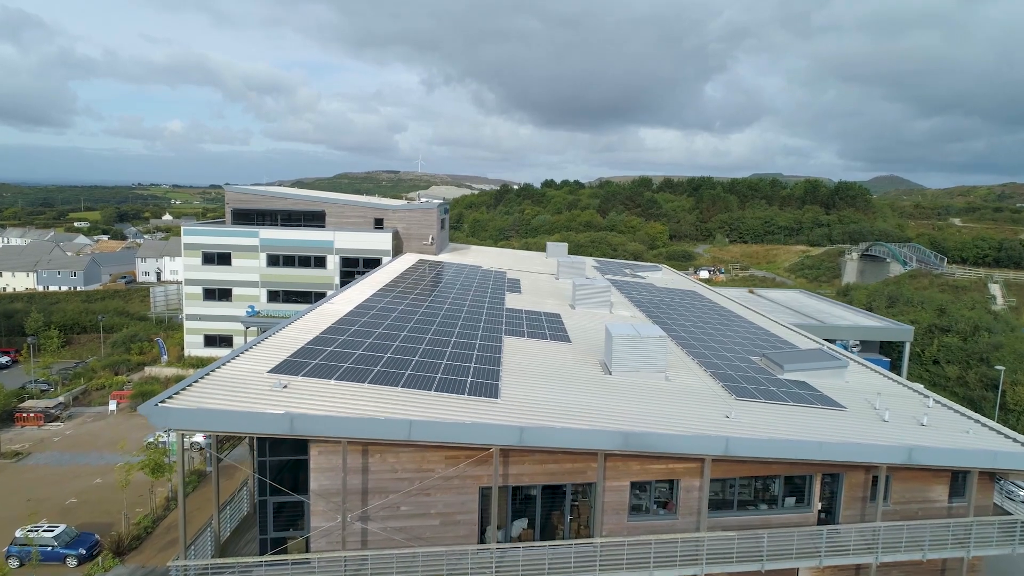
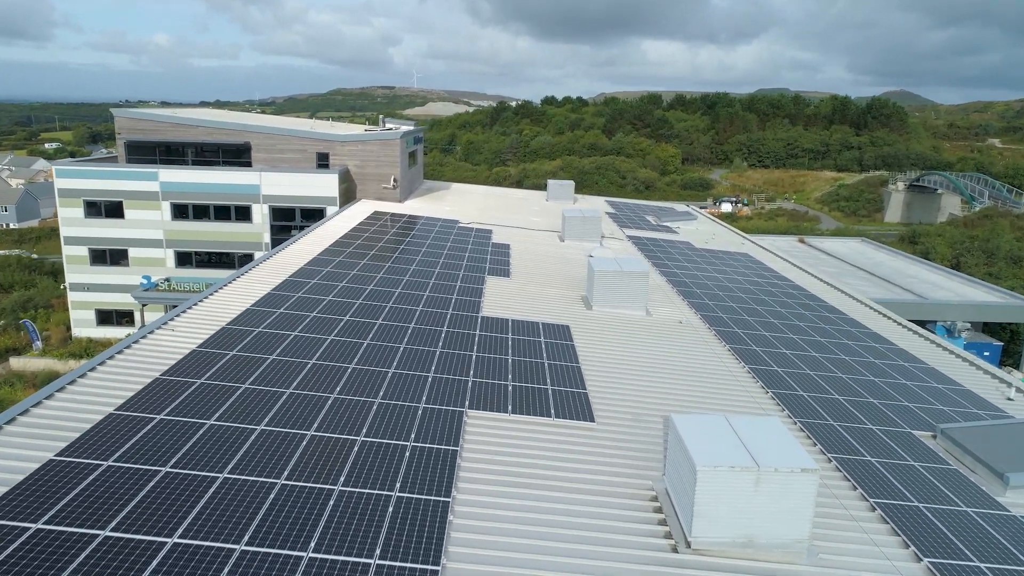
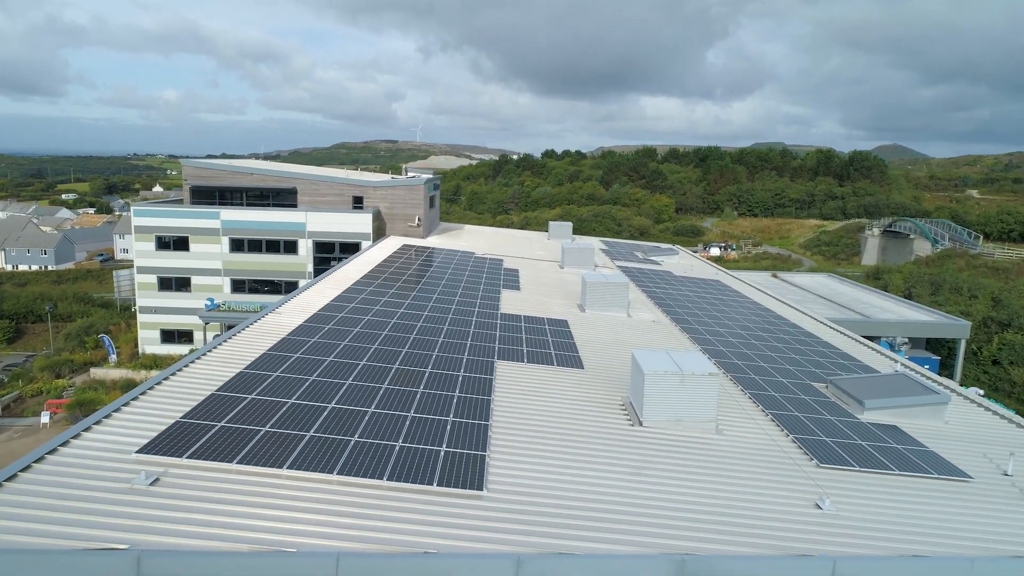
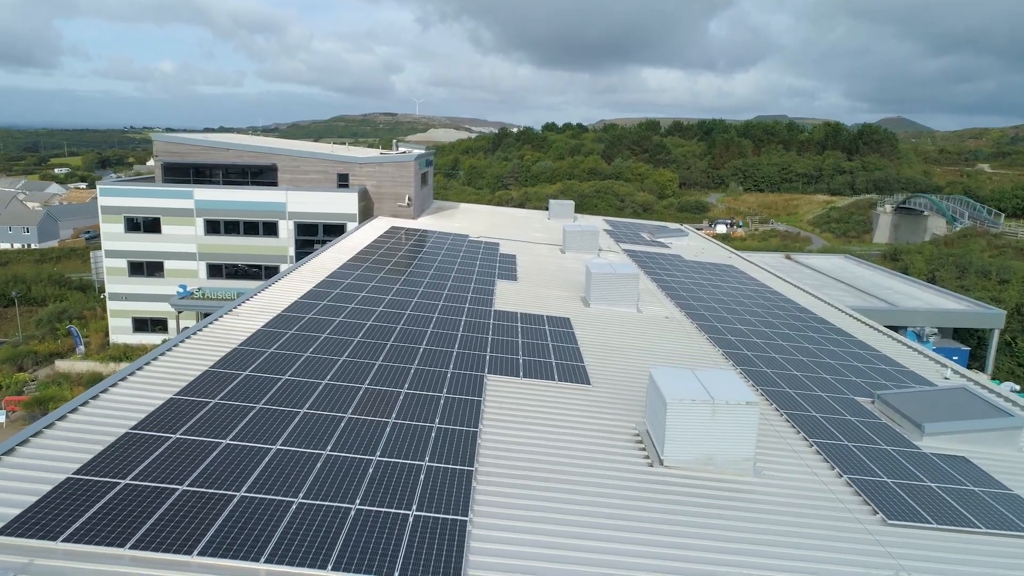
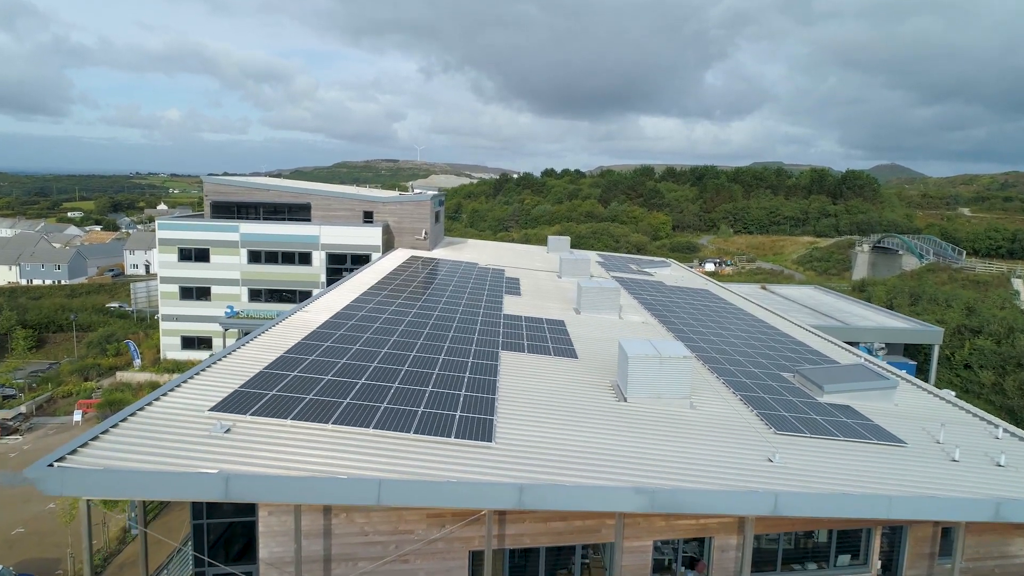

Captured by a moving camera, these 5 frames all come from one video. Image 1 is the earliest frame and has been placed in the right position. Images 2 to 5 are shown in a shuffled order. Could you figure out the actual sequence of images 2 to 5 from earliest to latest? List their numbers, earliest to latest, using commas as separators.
5, 3, 4, 2
